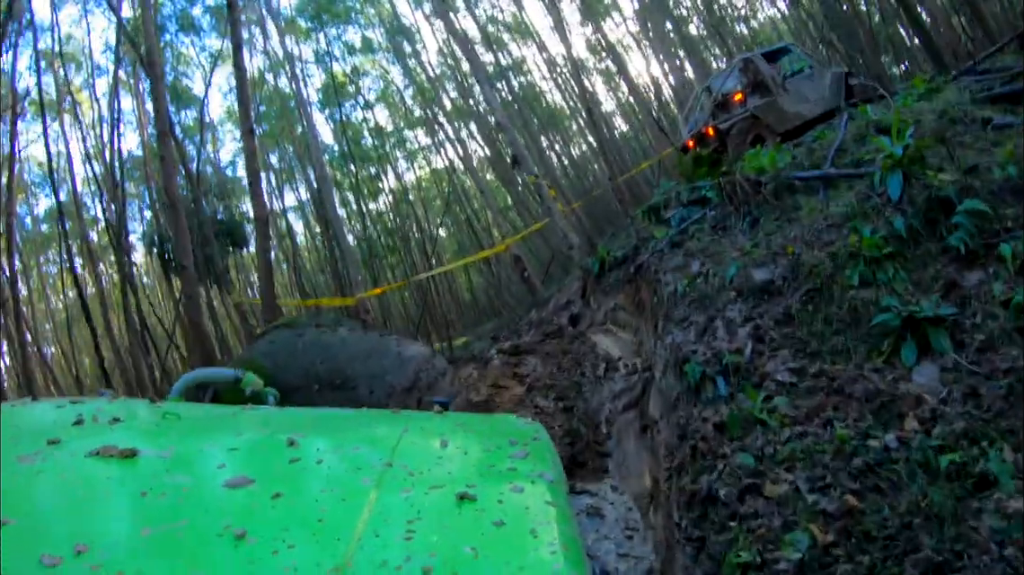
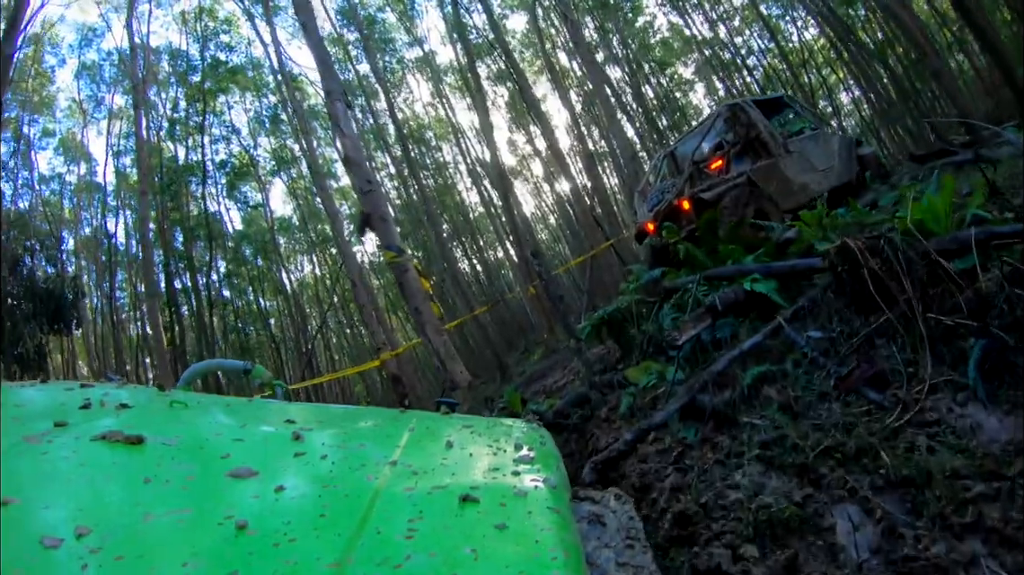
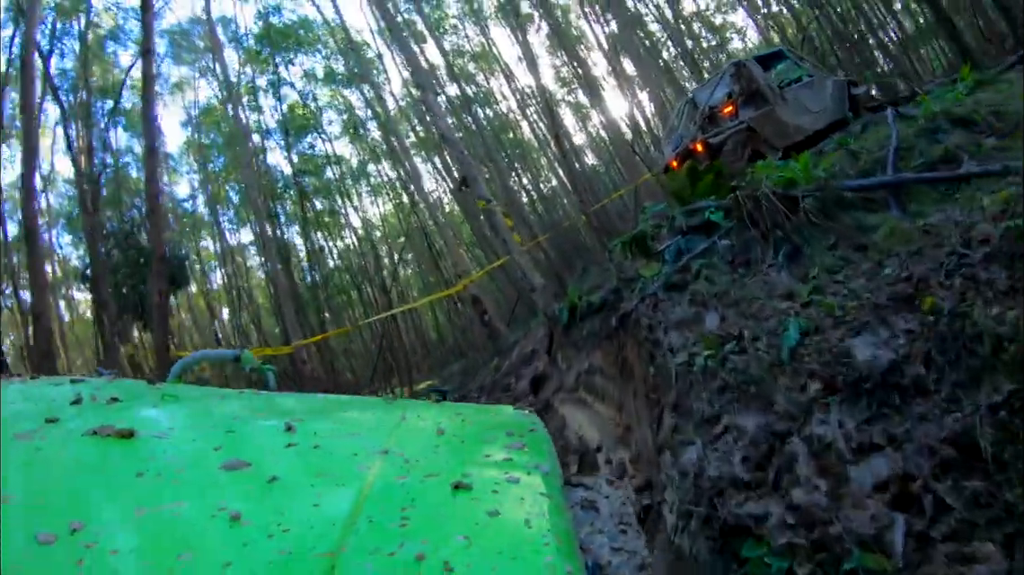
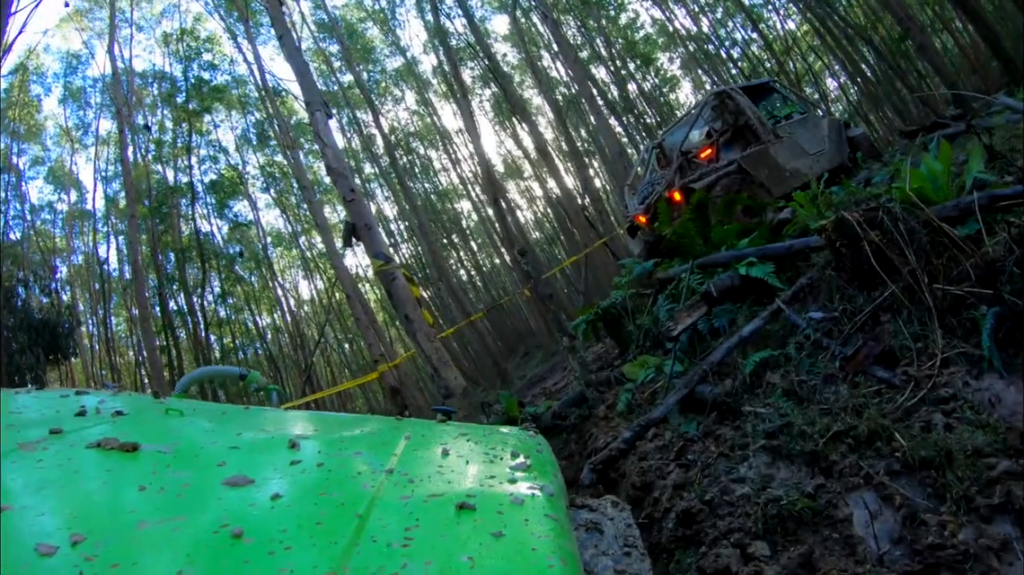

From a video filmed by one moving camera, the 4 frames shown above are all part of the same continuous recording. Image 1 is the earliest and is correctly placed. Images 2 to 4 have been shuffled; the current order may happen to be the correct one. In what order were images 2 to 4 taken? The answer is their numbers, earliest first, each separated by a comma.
3, 4, 2
